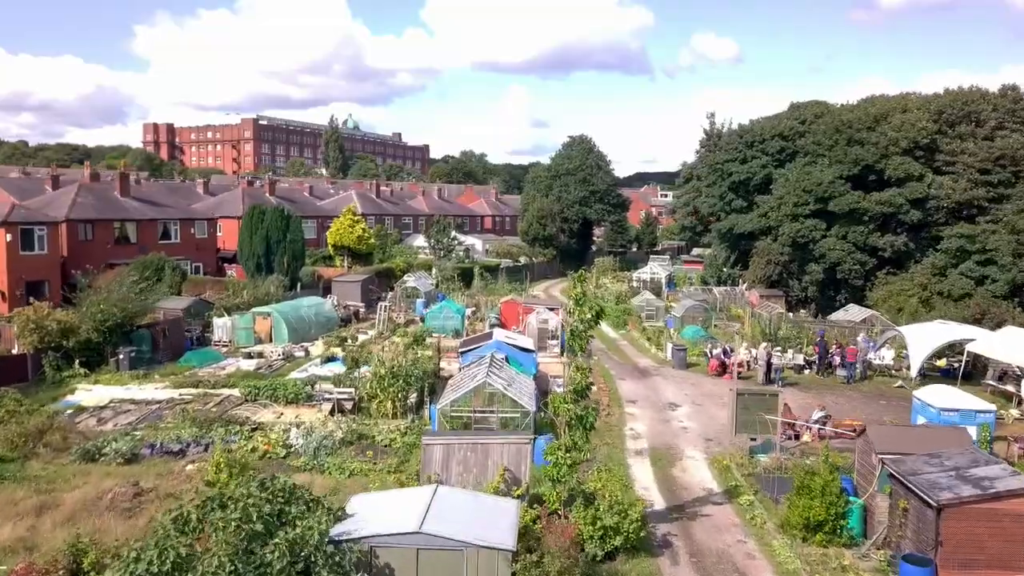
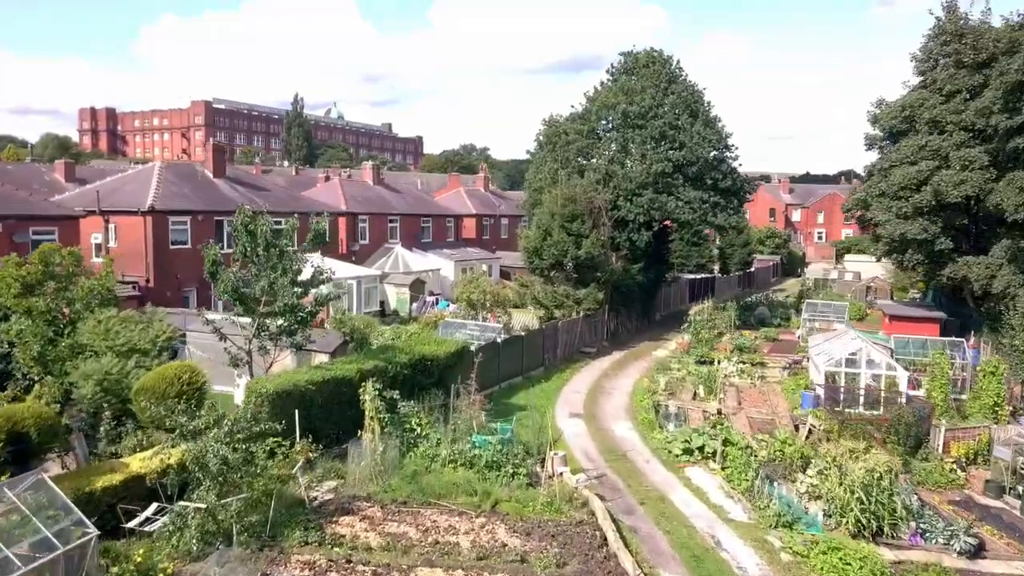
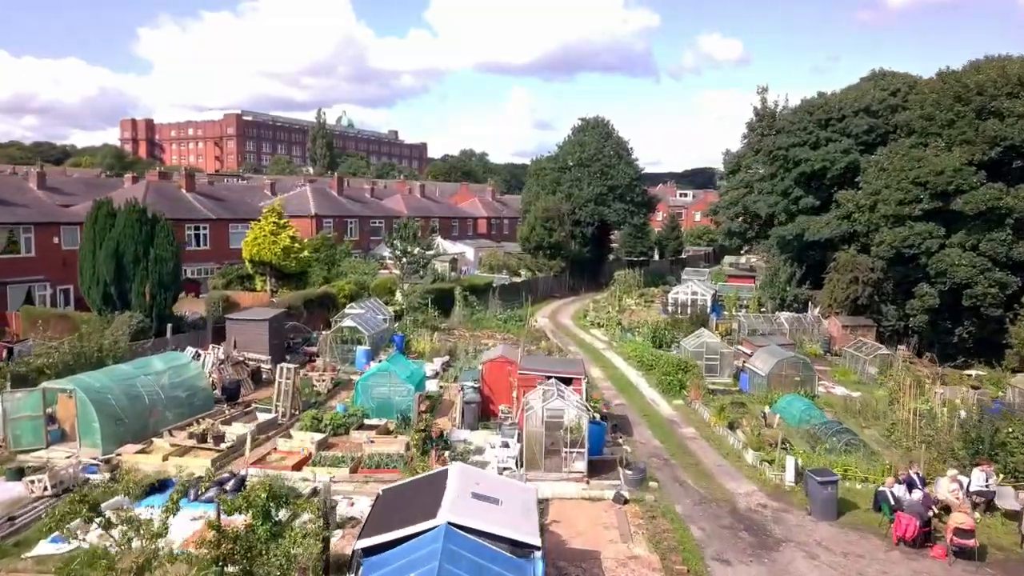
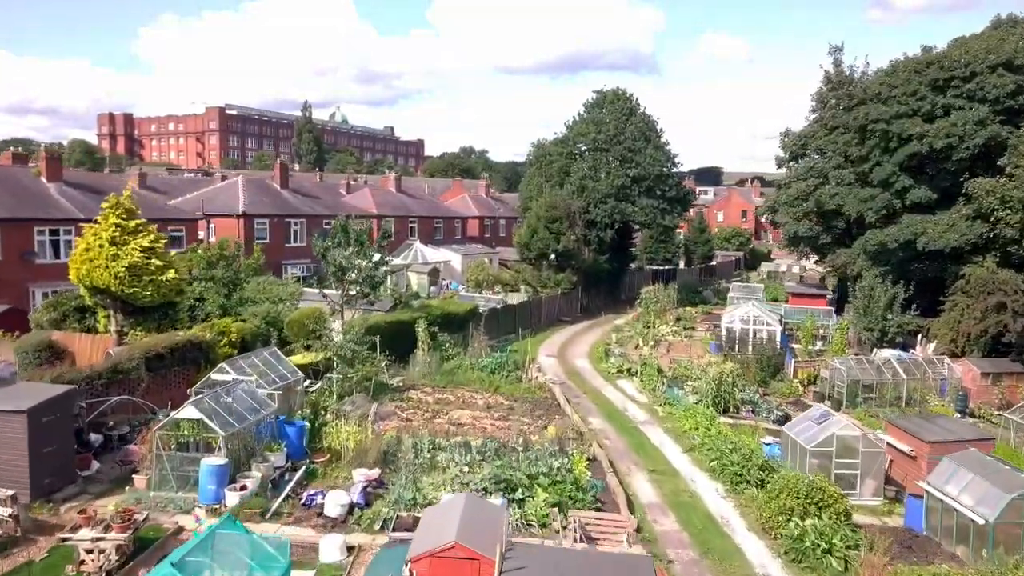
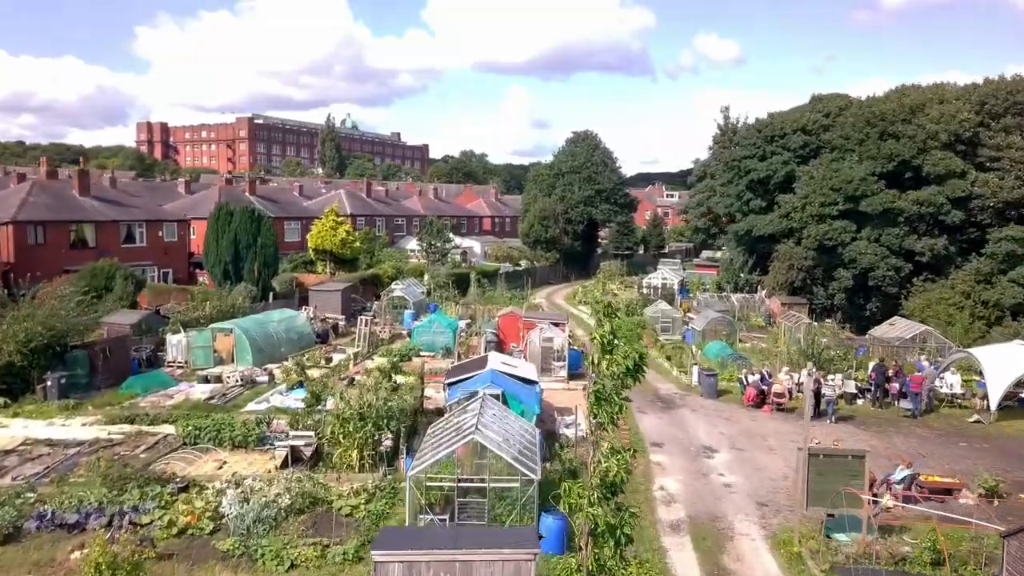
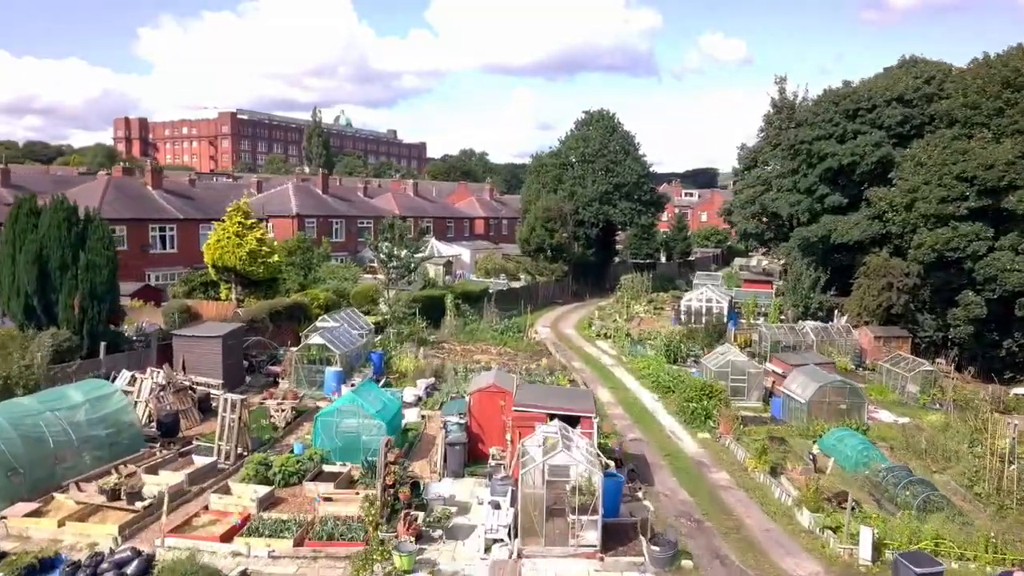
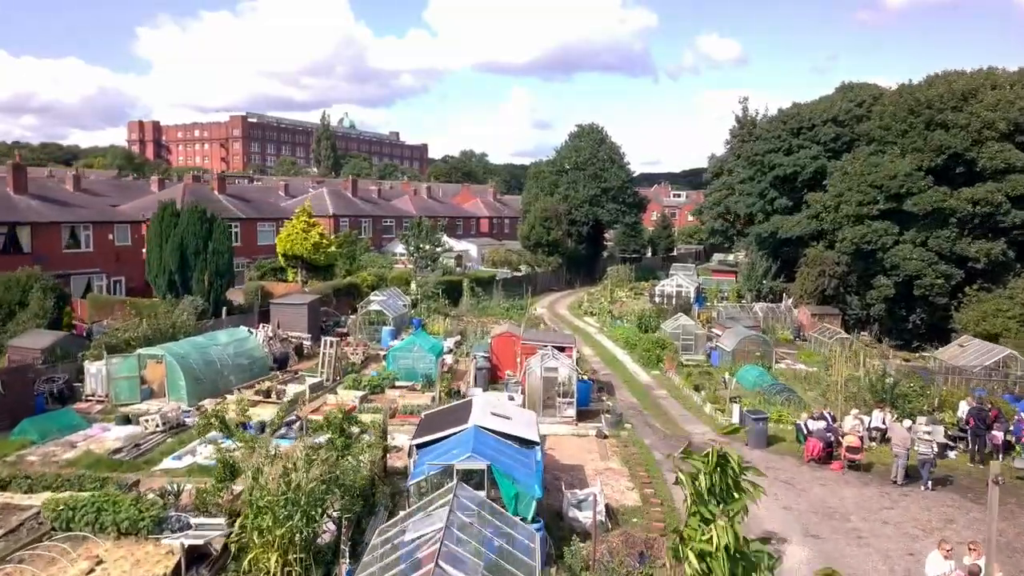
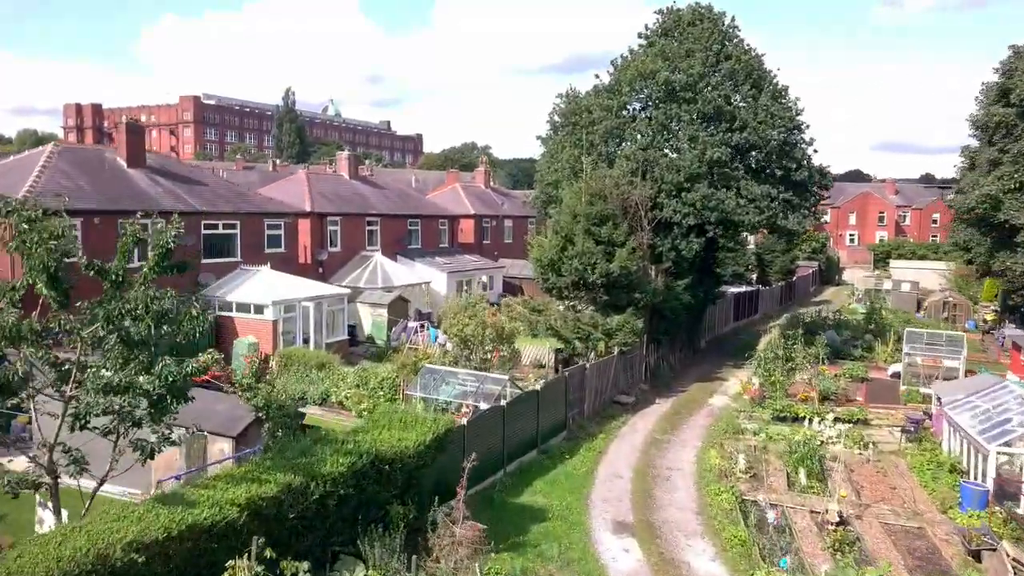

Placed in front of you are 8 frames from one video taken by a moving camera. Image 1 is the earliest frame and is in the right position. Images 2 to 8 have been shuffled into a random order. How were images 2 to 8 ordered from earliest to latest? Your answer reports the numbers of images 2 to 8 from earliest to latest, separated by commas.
5, 7, 3, 6, 4, 2, 8
